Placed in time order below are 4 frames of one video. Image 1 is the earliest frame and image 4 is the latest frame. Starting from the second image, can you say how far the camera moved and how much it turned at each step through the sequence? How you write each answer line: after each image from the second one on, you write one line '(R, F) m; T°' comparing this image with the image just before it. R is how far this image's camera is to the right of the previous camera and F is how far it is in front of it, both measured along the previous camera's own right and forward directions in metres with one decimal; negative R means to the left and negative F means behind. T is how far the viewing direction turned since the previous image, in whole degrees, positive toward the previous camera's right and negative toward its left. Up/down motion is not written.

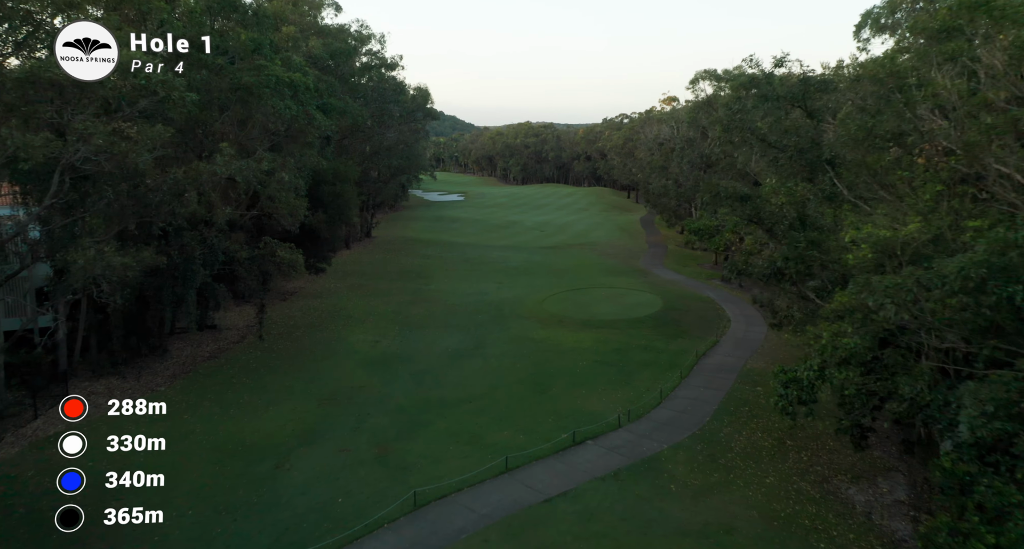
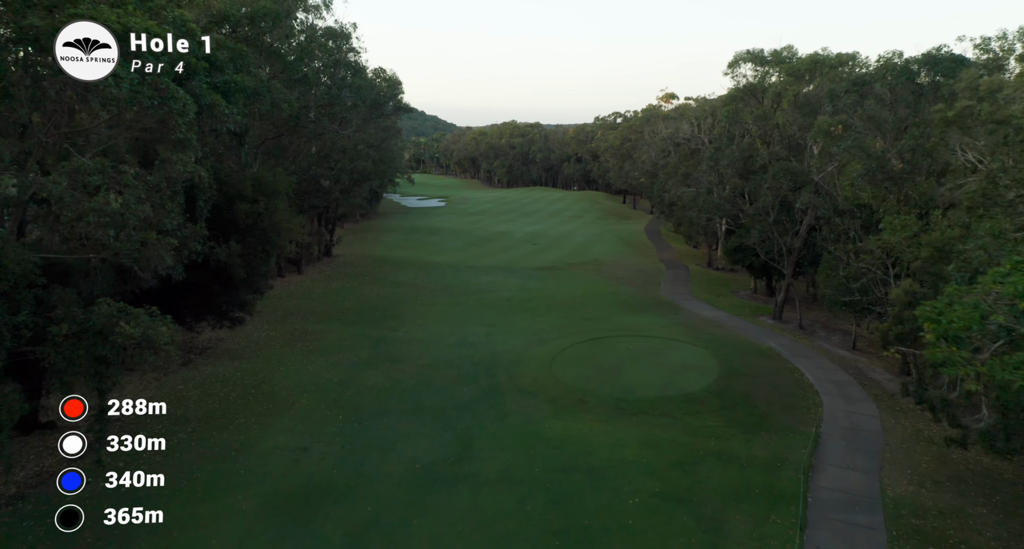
(-0.5, +9.8) m; +1°
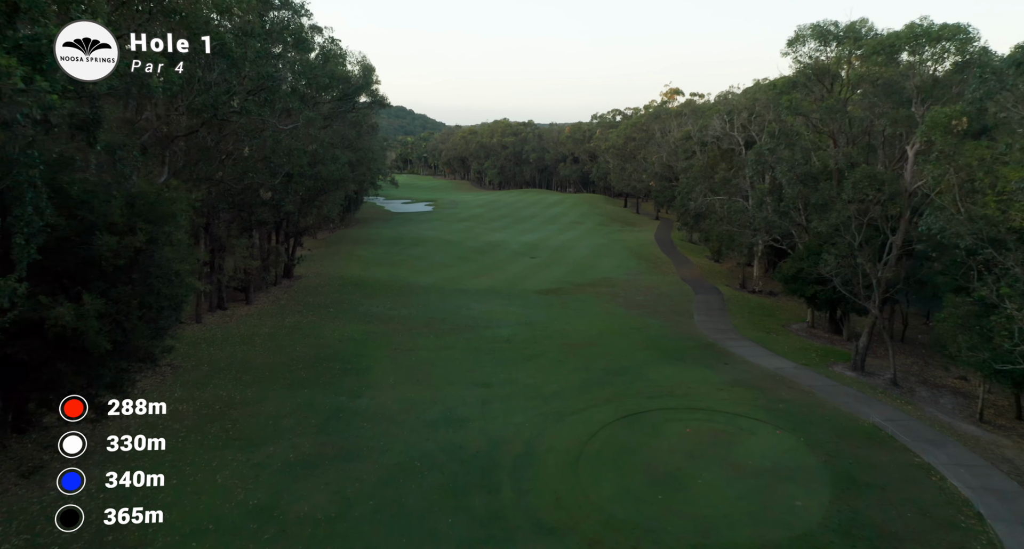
(-0.4, +8.0) m; +1°
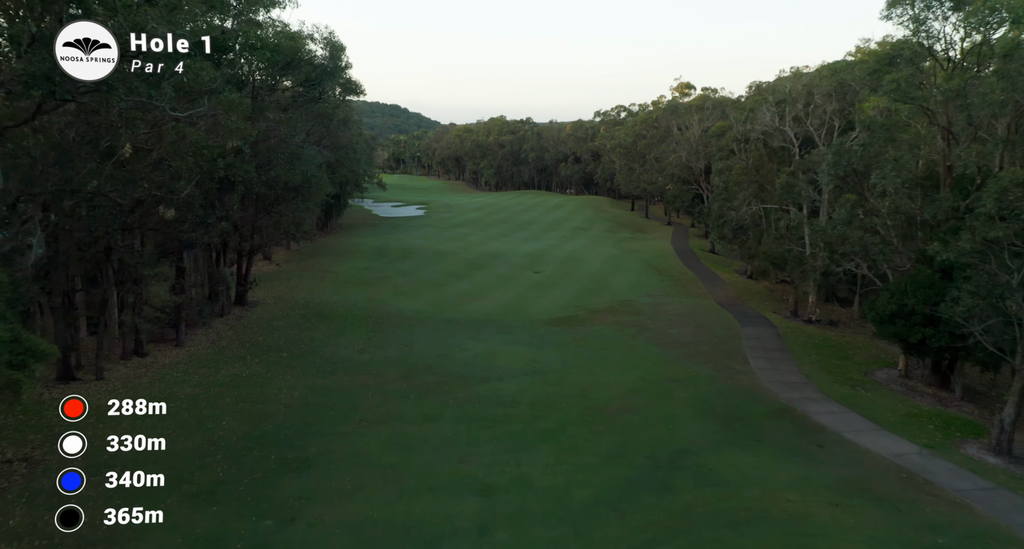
(-0.3, +7.5) m; 0°
